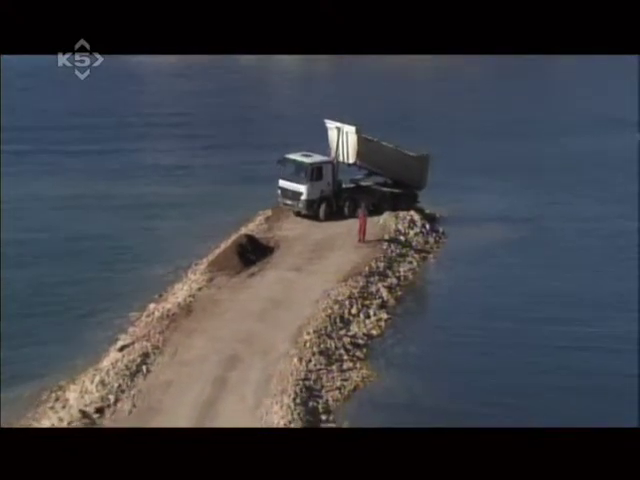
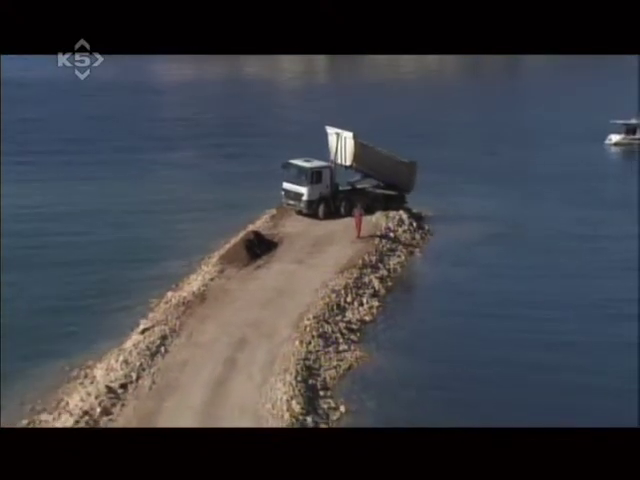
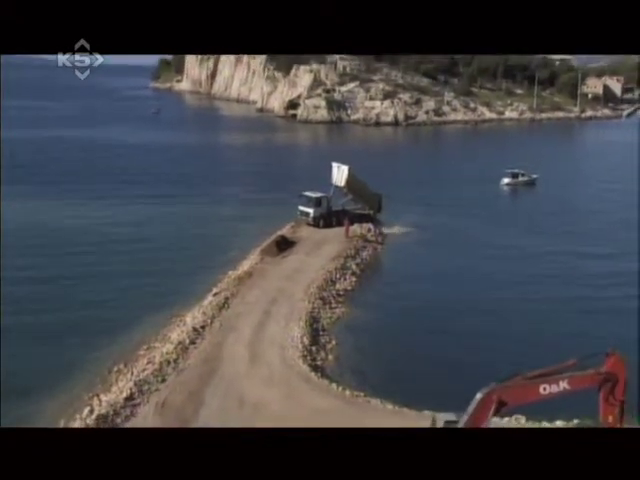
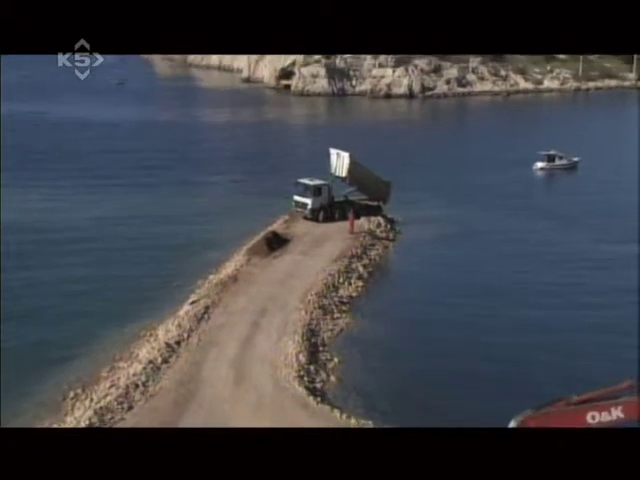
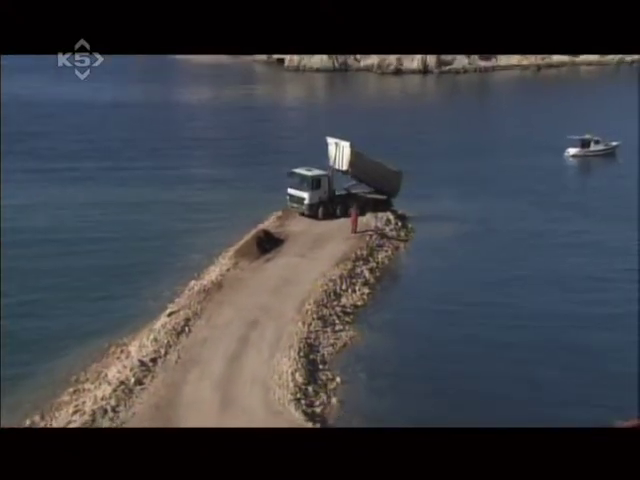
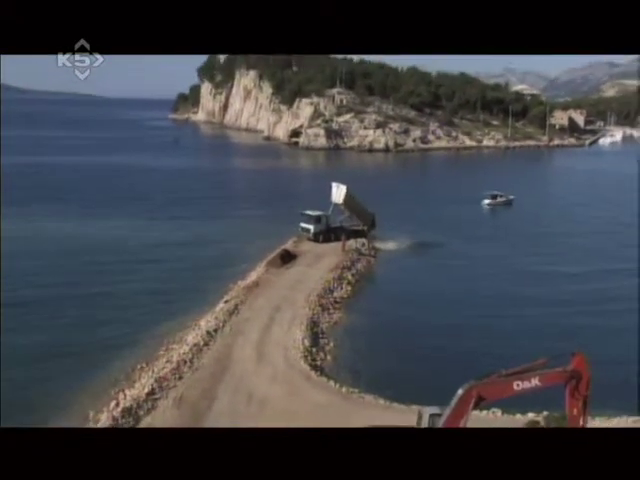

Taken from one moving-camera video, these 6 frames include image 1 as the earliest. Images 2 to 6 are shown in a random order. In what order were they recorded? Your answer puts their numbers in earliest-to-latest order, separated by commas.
2, 5, 4, 3, 6
